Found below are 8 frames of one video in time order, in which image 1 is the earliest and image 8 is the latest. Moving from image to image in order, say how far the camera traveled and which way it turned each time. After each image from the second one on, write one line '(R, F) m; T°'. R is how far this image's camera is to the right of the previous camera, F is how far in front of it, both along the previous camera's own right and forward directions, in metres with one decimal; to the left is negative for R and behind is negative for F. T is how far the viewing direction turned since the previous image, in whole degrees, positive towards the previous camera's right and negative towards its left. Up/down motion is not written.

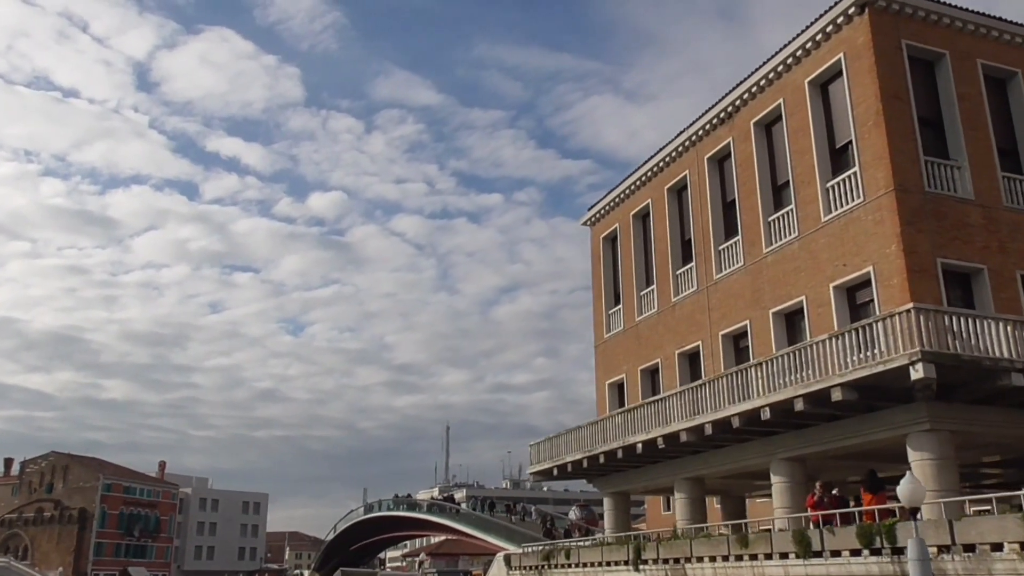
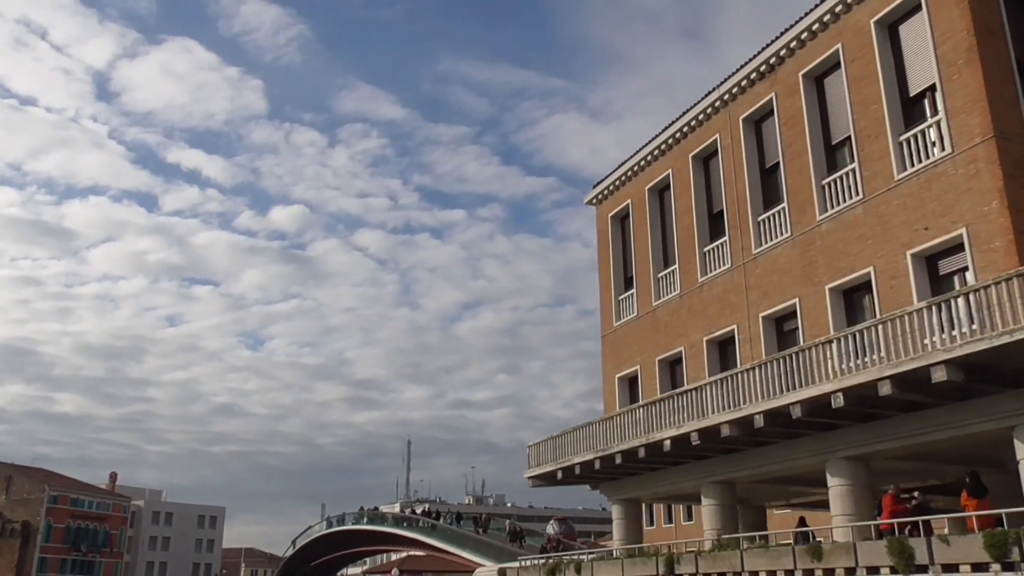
(-1.0, +3.2) m; +2°
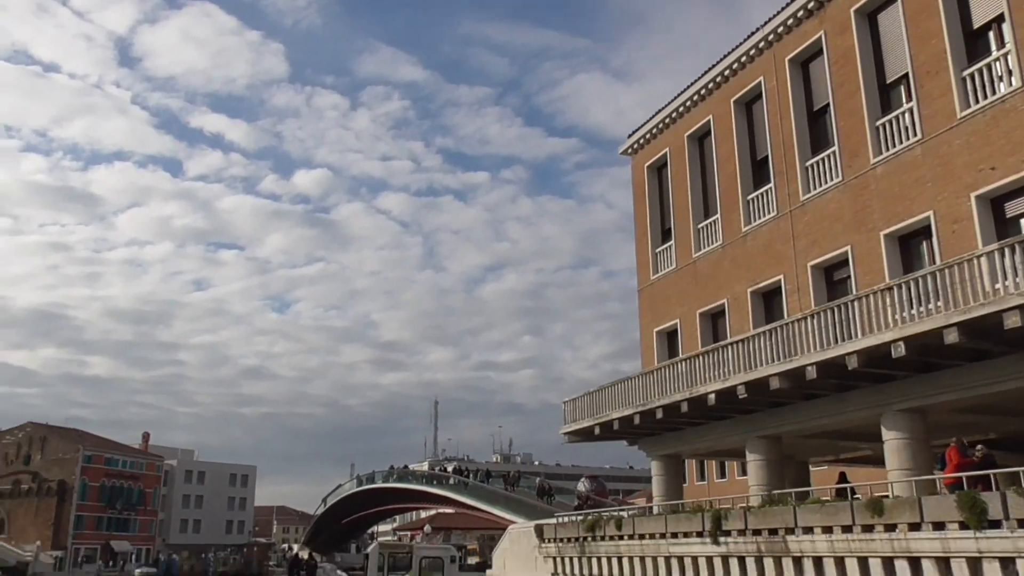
(-0.3, +0.6) m; -1°
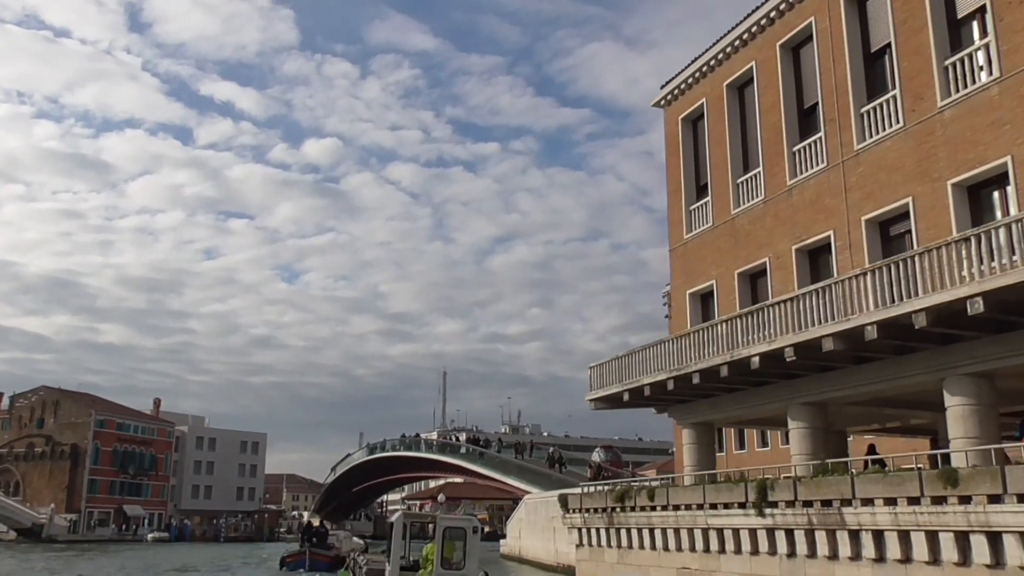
(-0.4, +1.3) m; -1°
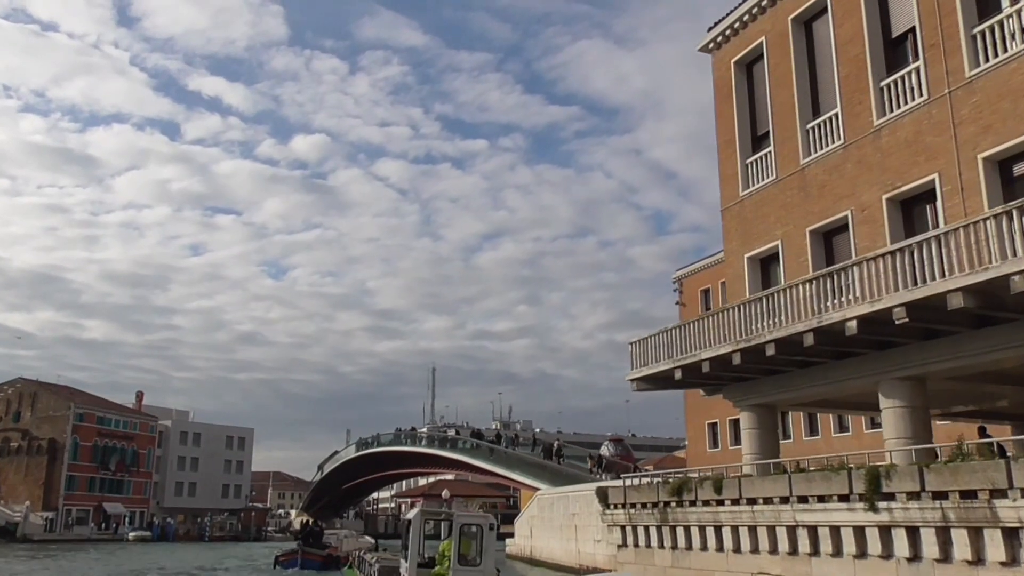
(-1.0, +3.0) m; +1°
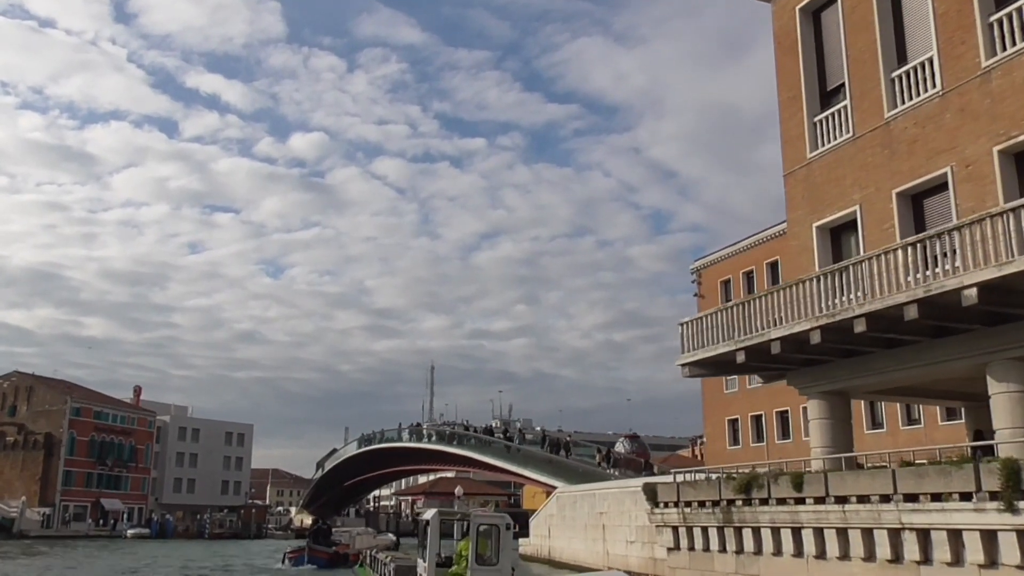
(-0.9, +2.3) m; 0°
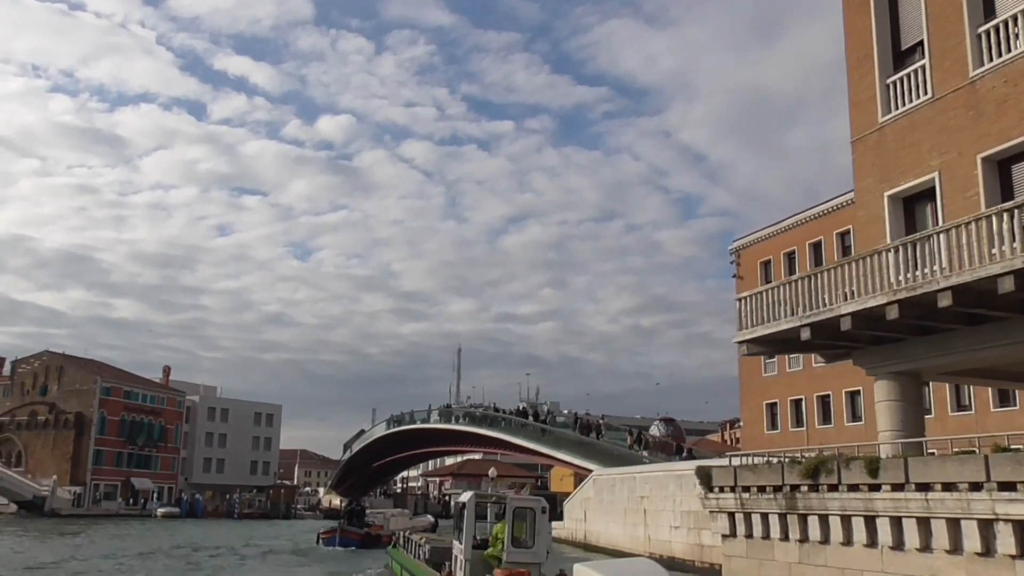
(-0.4, +1.0) m; -2°
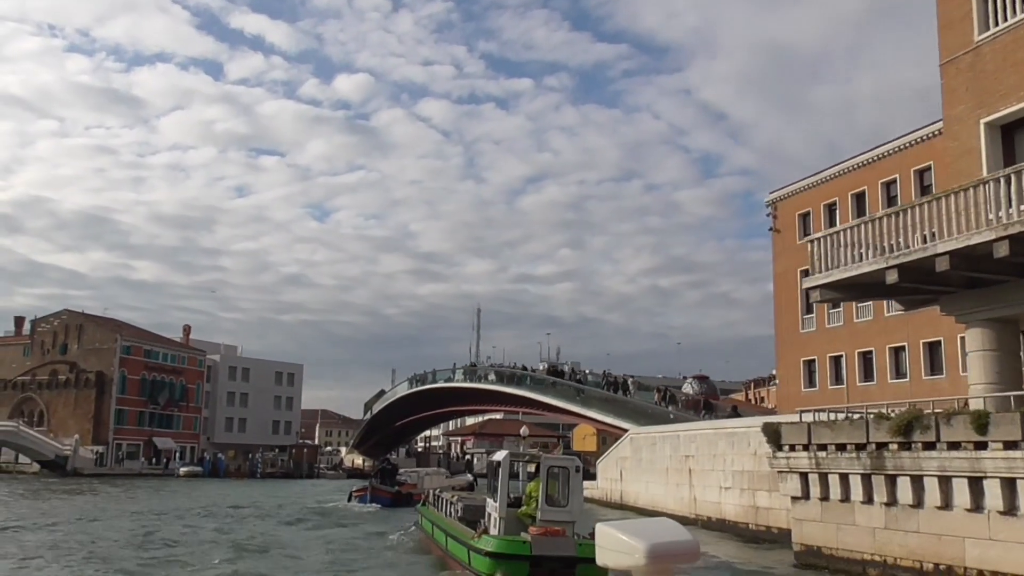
(-0.6, +1.6) m; -1°
